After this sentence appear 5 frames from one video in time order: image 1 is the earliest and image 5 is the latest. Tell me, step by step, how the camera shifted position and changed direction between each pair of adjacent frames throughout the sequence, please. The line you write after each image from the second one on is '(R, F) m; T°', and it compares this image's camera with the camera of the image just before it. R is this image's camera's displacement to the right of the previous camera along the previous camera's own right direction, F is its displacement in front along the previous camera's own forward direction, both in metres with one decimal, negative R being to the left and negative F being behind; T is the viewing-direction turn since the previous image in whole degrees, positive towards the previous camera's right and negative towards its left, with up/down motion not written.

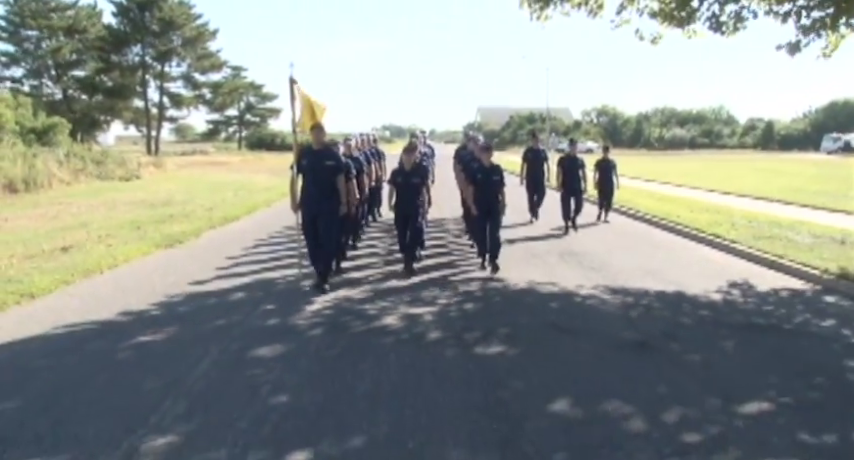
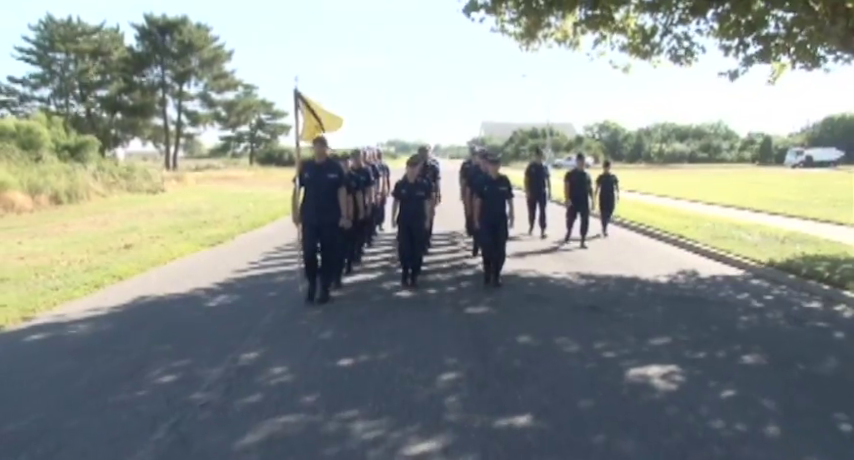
(0.0, -2.0) m; -1°
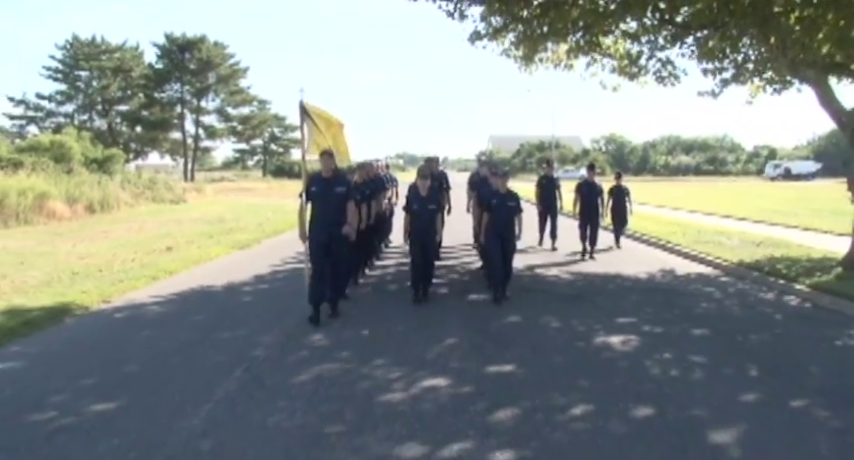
(0.0, -1.5) m; -1°
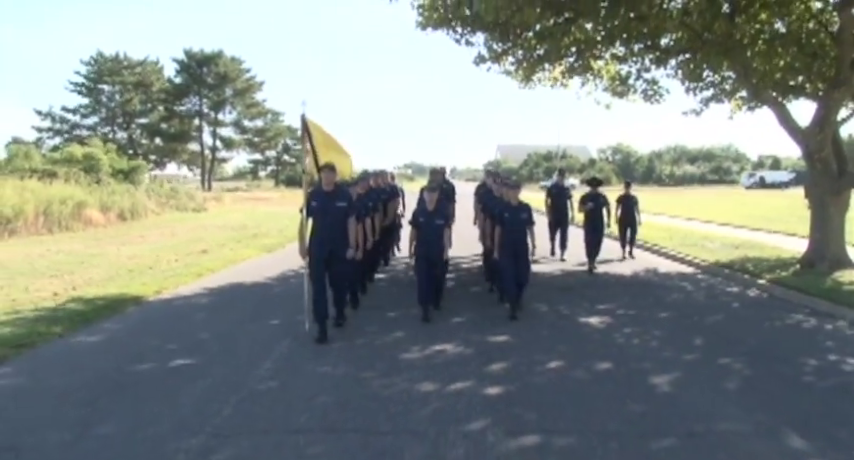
(0.0, -1.5) m; -1°
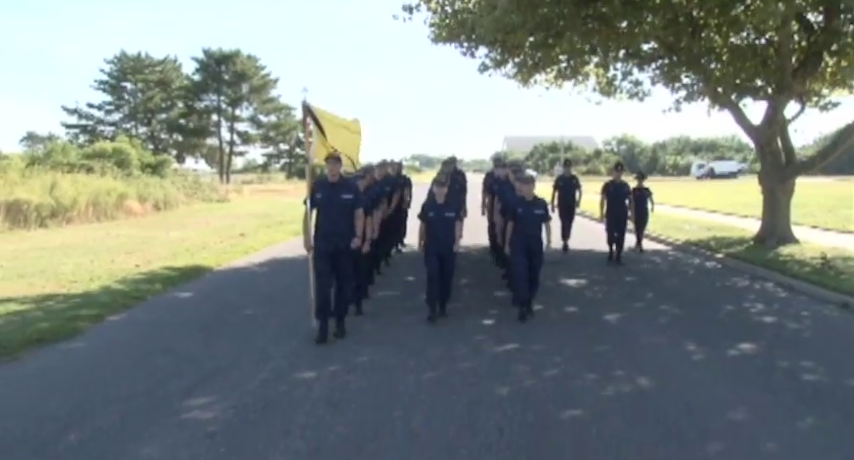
(-0.1, -2.2) m; -1°
